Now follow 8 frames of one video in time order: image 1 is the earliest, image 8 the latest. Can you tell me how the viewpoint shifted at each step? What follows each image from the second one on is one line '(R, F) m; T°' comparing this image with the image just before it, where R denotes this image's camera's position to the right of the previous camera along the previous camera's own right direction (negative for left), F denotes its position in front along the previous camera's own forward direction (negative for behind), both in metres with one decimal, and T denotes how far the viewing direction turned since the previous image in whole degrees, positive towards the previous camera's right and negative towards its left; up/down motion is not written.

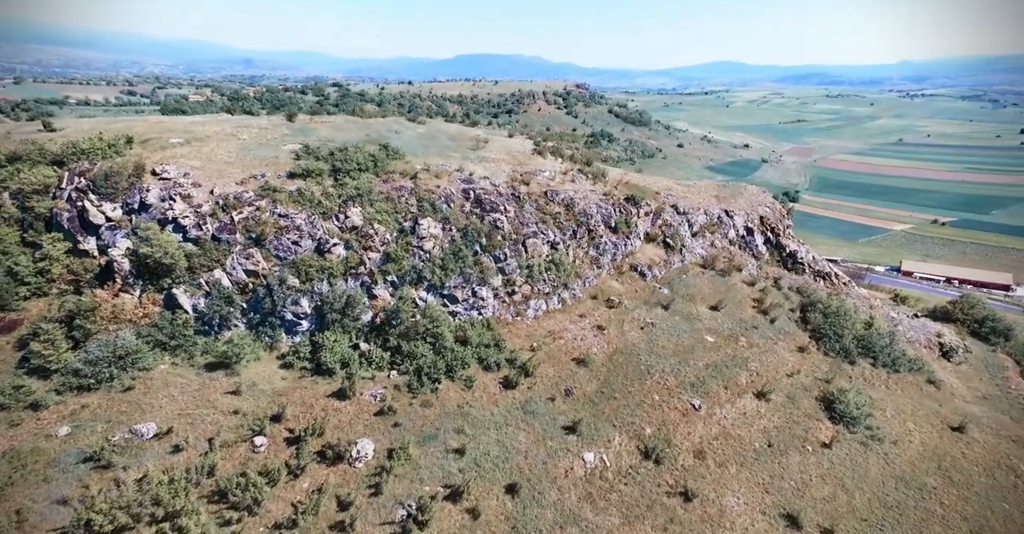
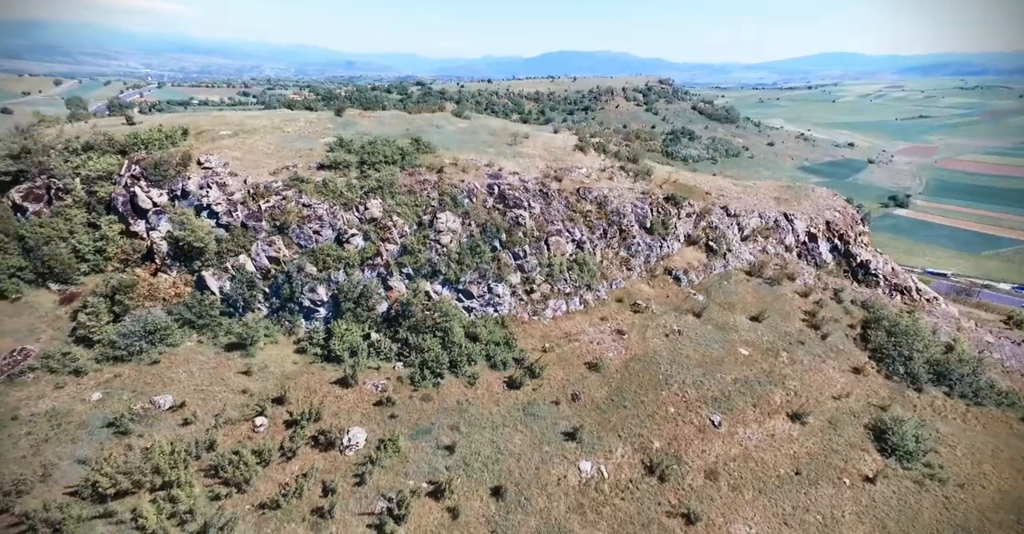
(+3.4, +0.9) m; -8°
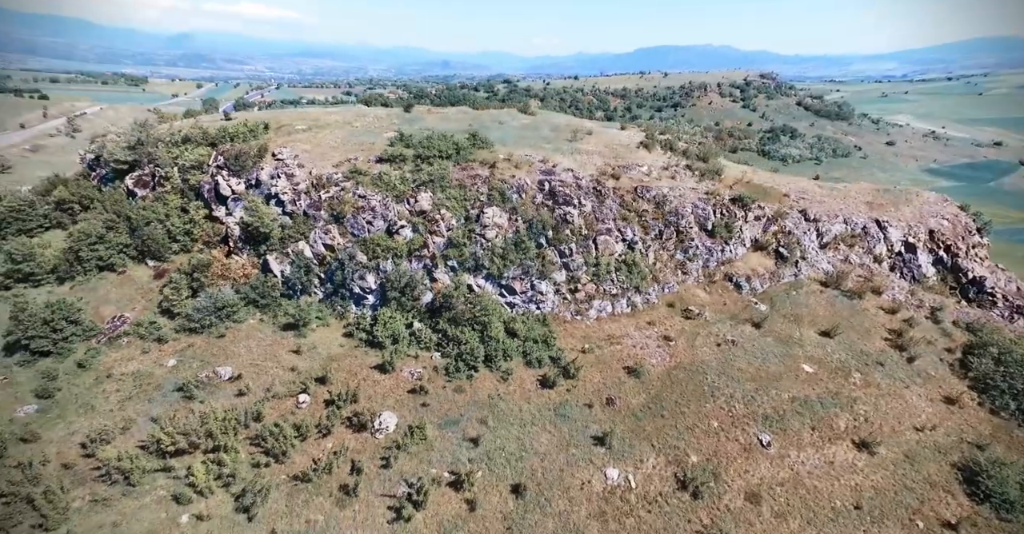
(+2.3, +0.4) m; -9°
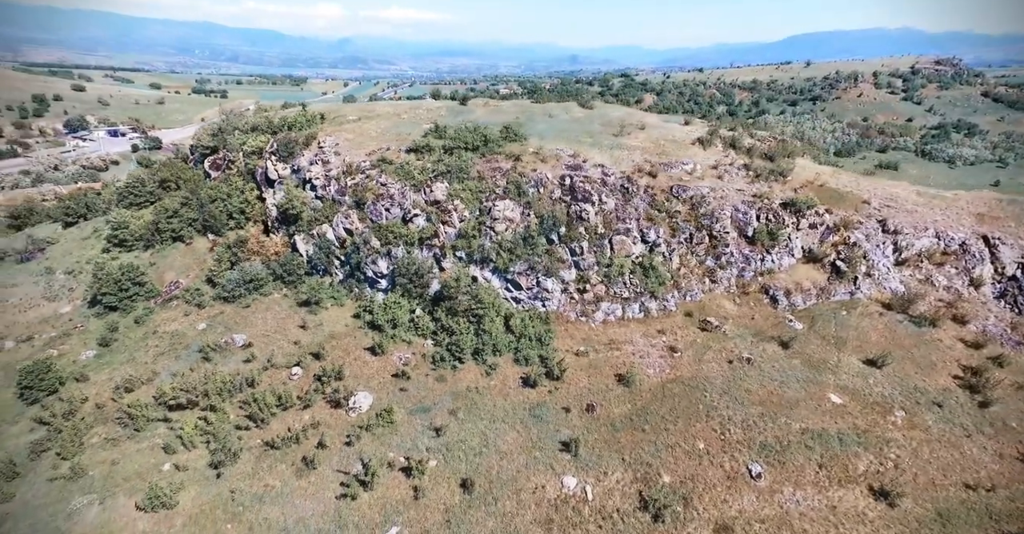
(+5.9, +1.1) m; -12°
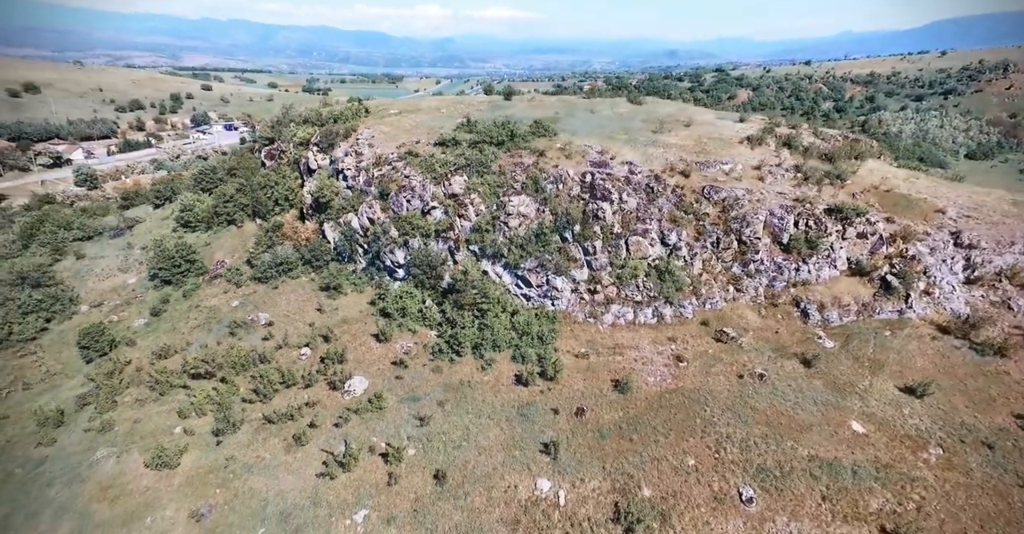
(+3.9, +0.6) m; -8°
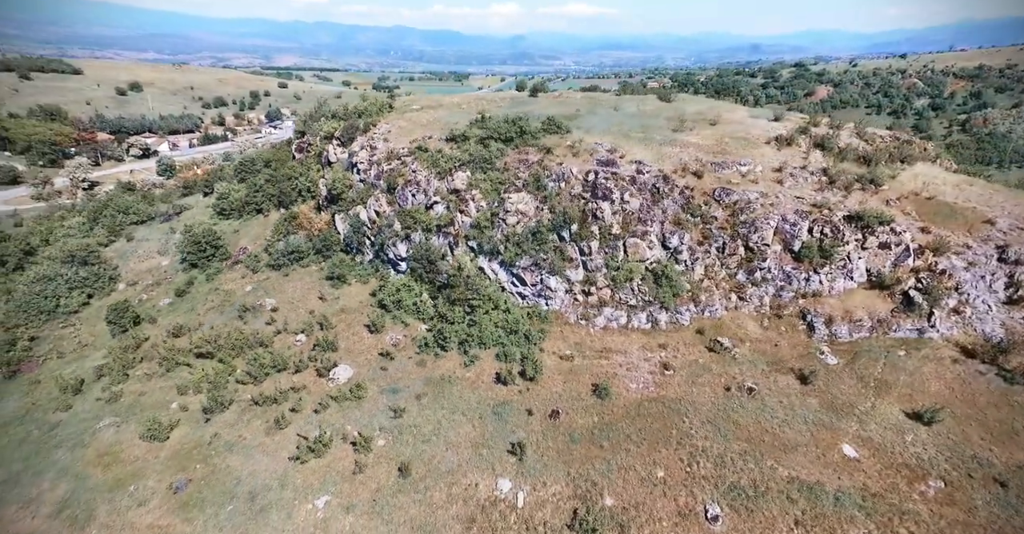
(+3.5, +0.4) m; -6°
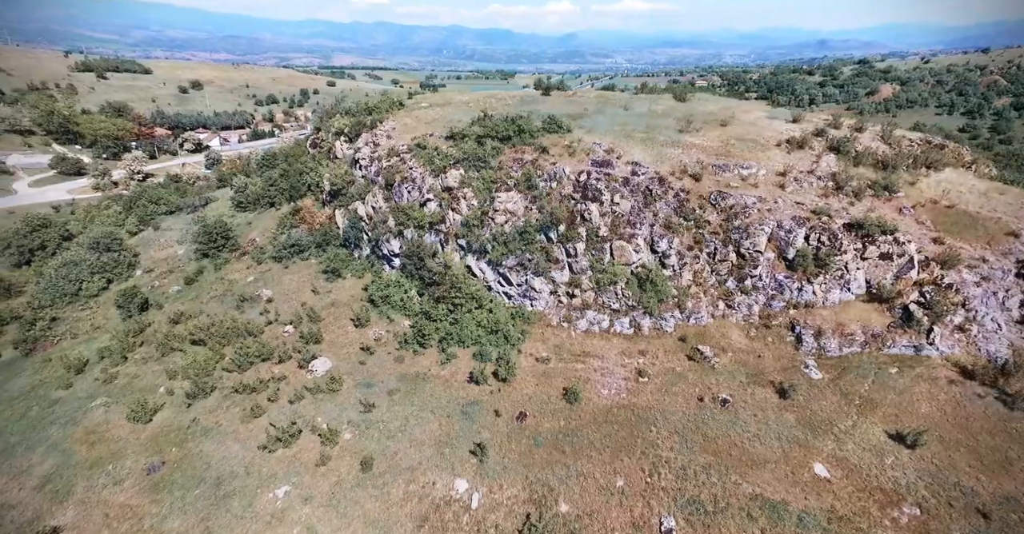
(+2.9, +0.3) m; -4°
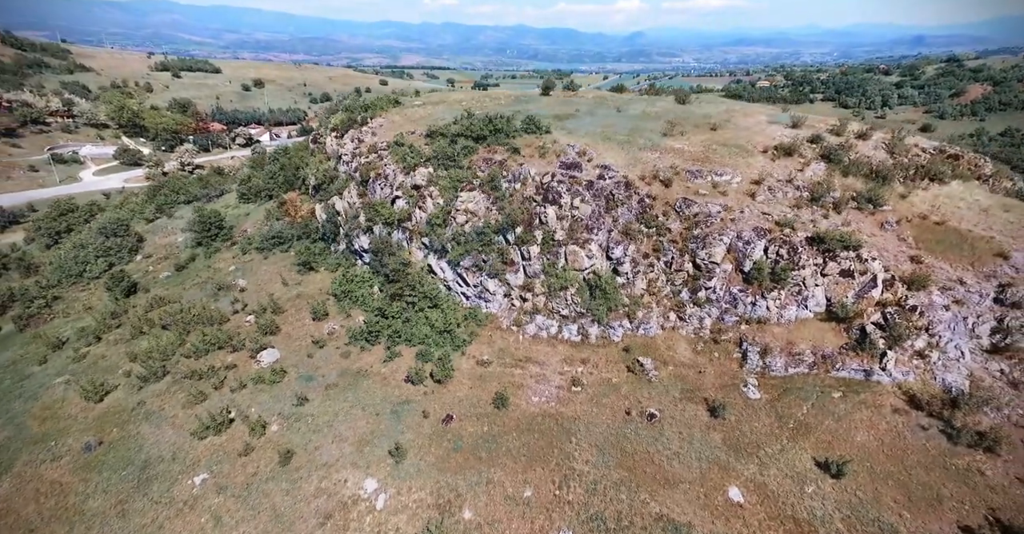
(+4.7, +0.5) m; -4°
